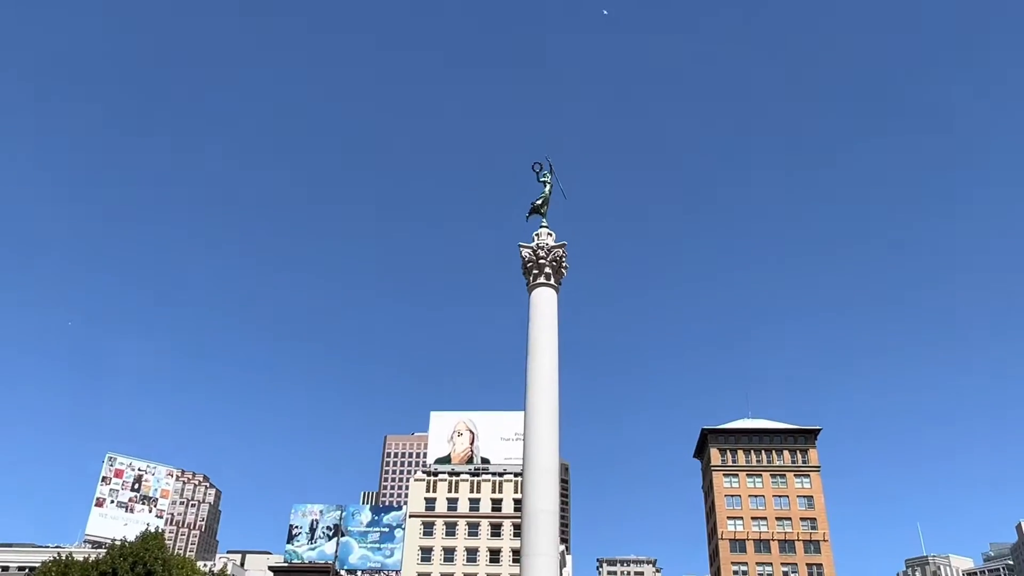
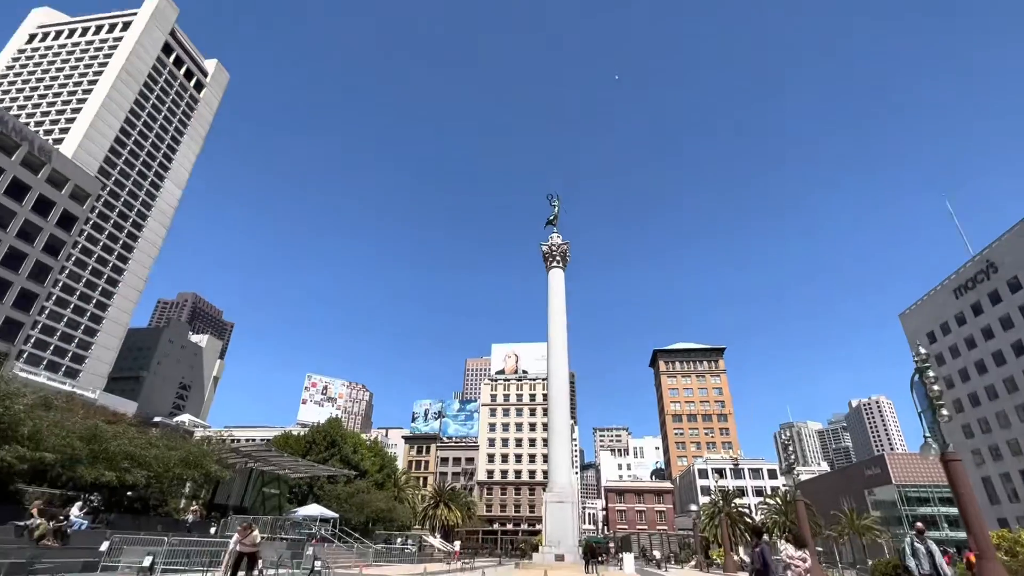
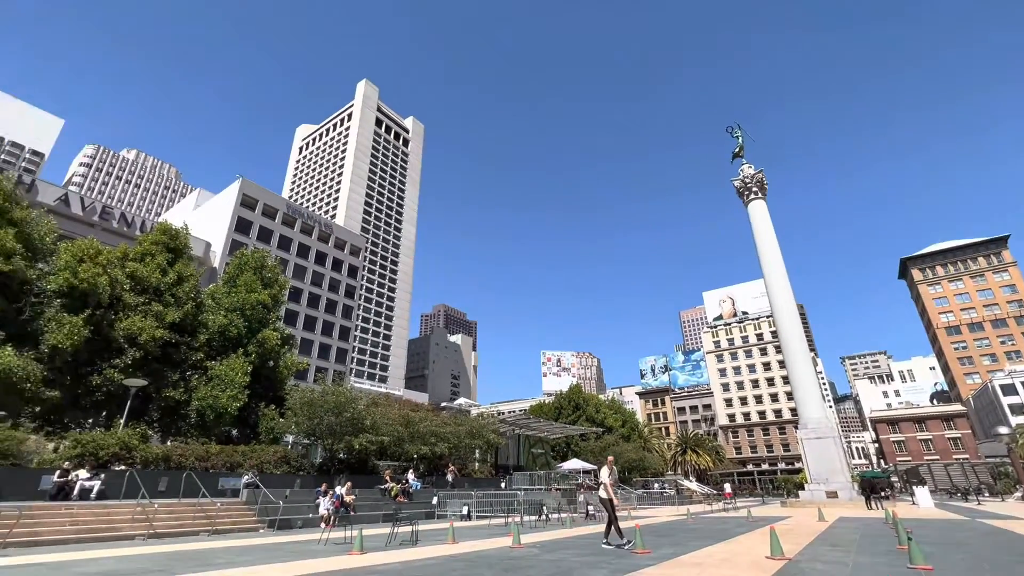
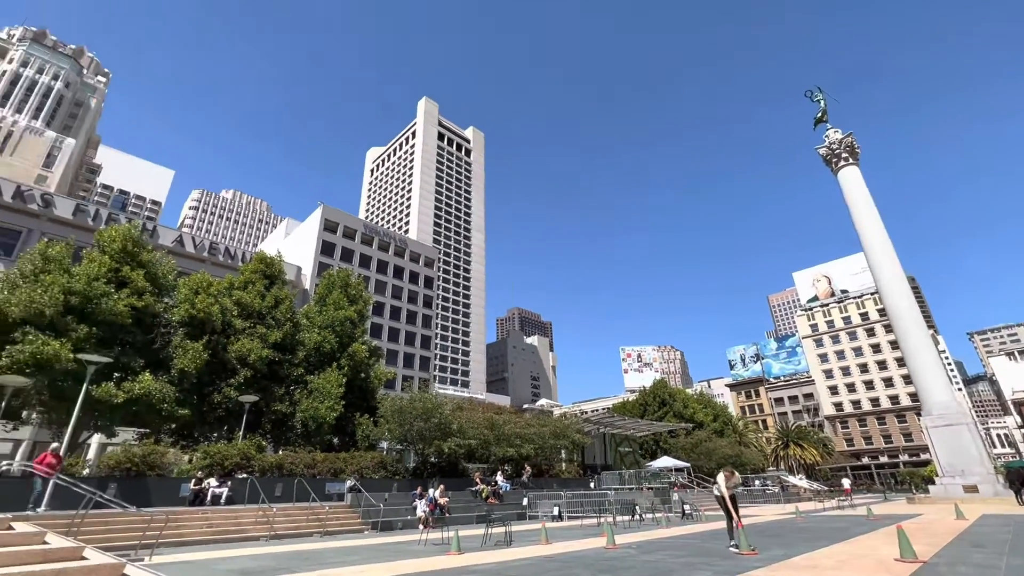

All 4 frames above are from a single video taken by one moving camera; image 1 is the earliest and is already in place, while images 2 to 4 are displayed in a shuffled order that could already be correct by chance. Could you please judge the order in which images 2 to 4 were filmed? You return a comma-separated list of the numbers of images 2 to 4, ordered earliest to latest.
2, 3, 4
